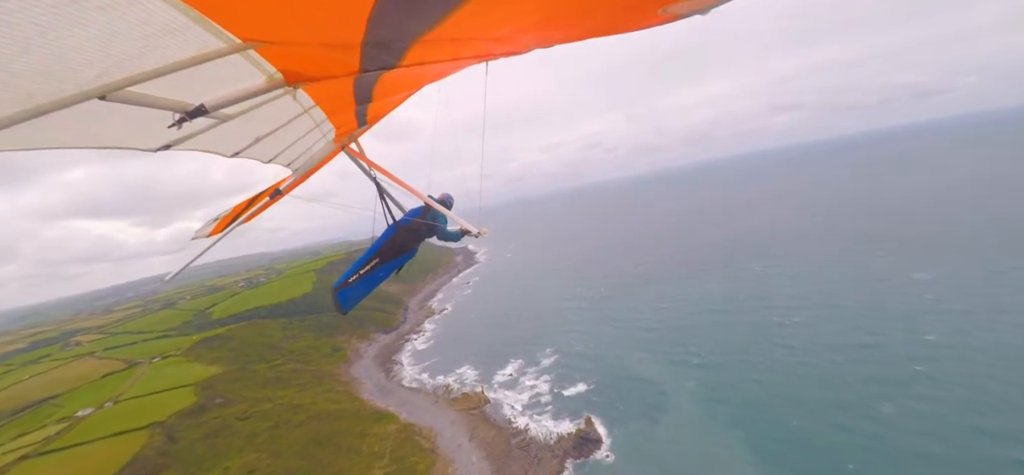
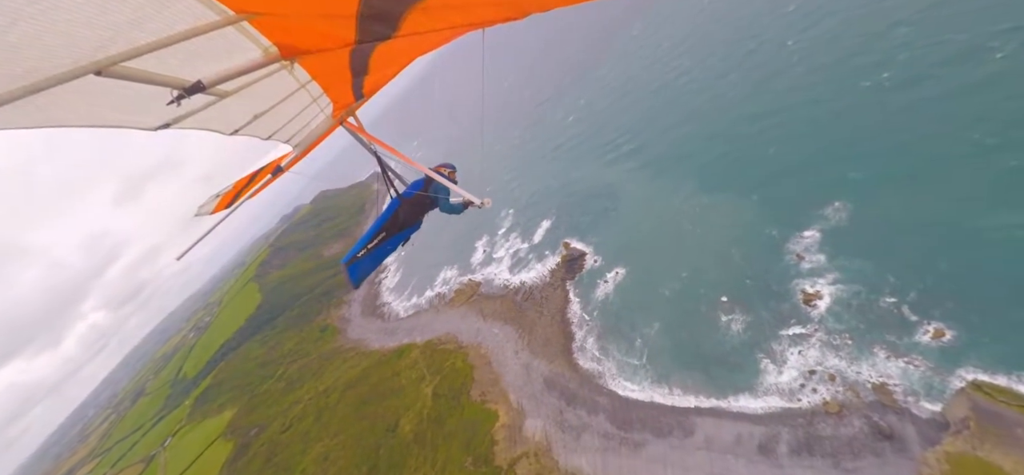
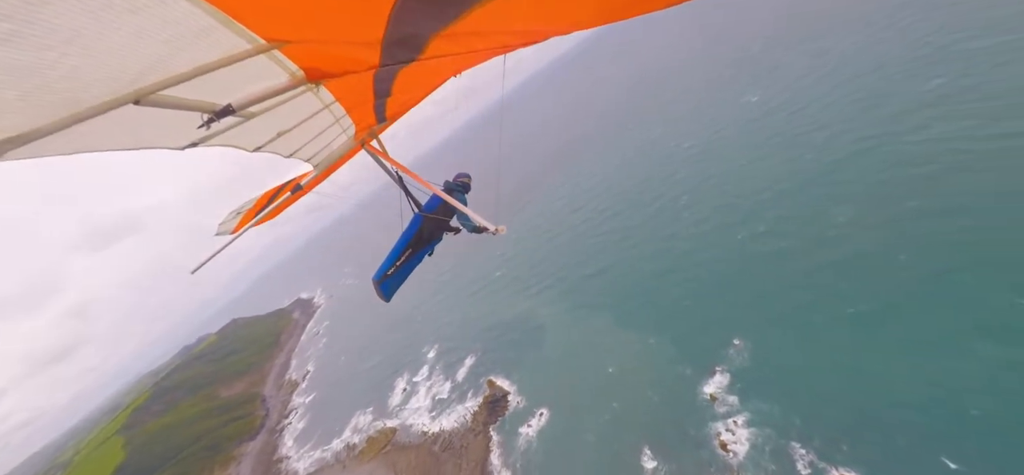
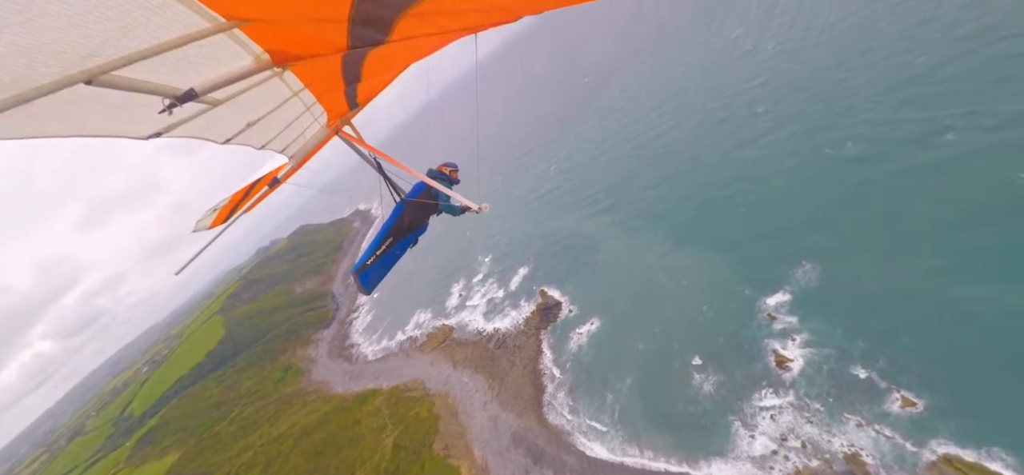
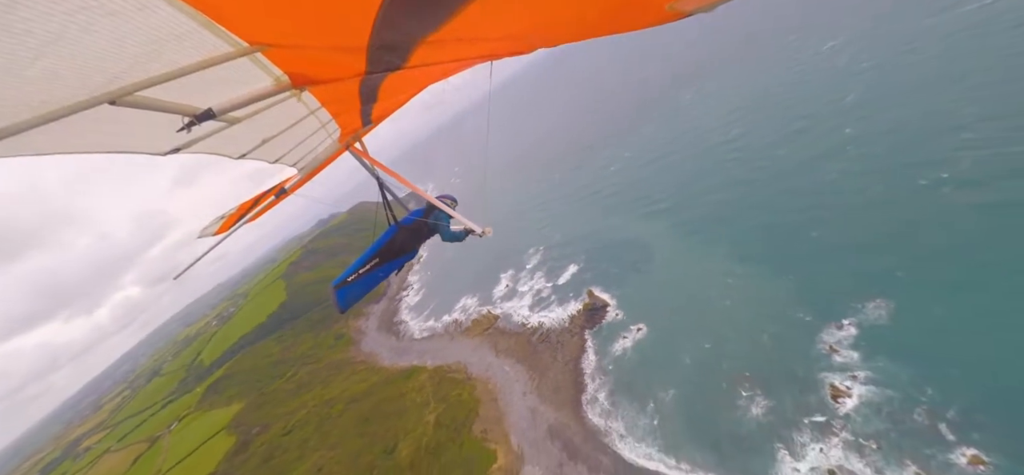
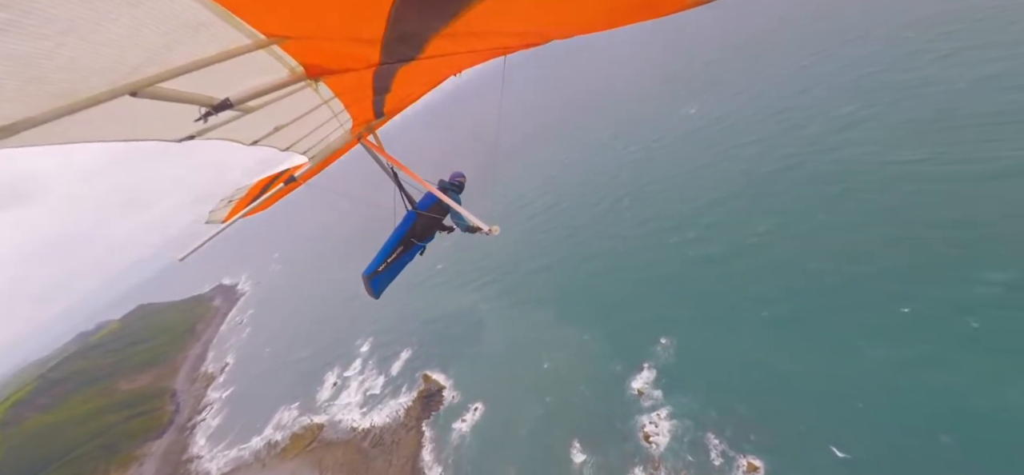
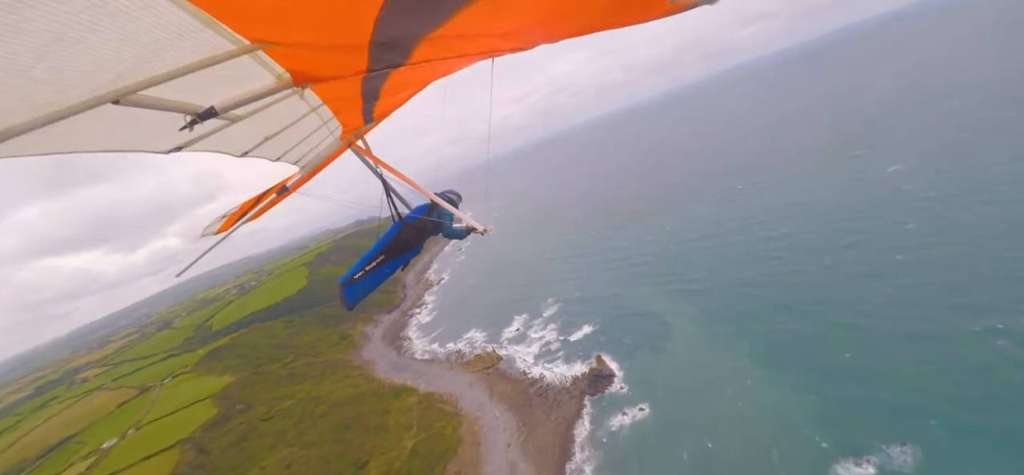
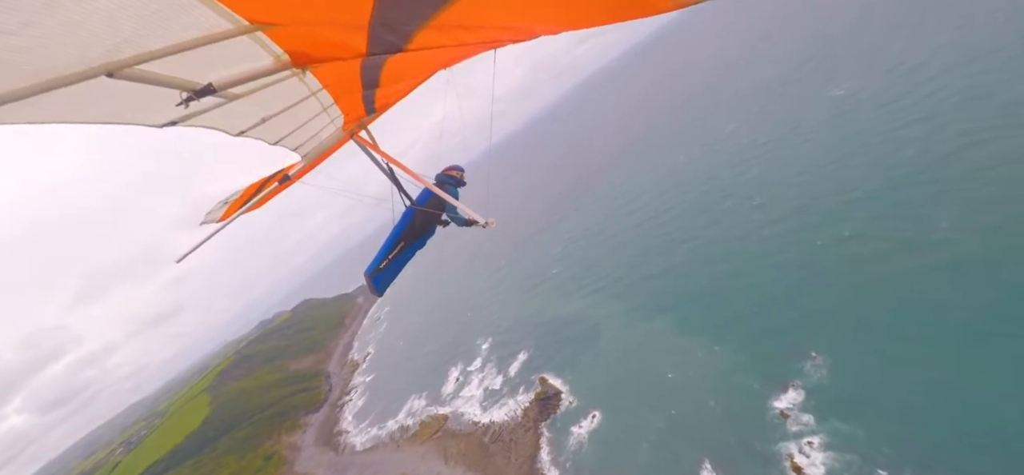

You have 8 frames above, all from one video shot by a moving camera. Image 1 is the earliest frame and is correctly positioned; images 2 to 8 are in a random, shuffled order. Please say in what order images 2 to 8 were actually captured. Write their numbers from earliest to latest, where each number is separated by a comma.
7, 5, 2, 4, 8, 3, 6
